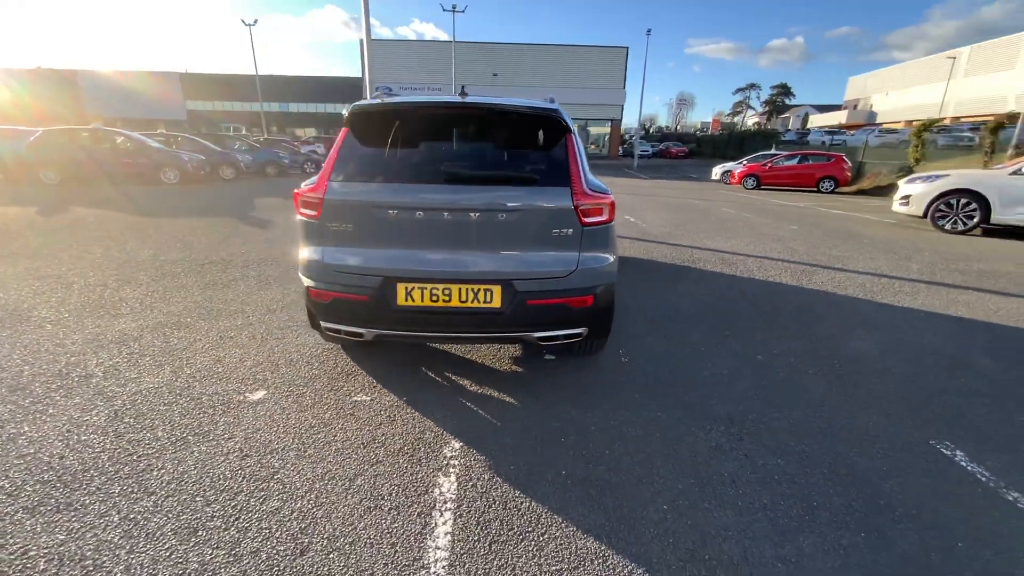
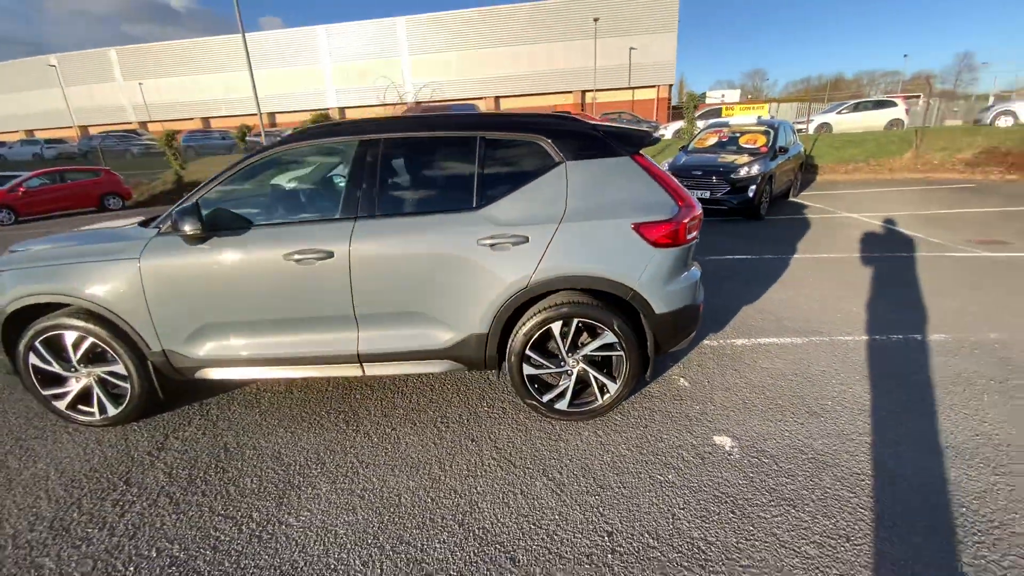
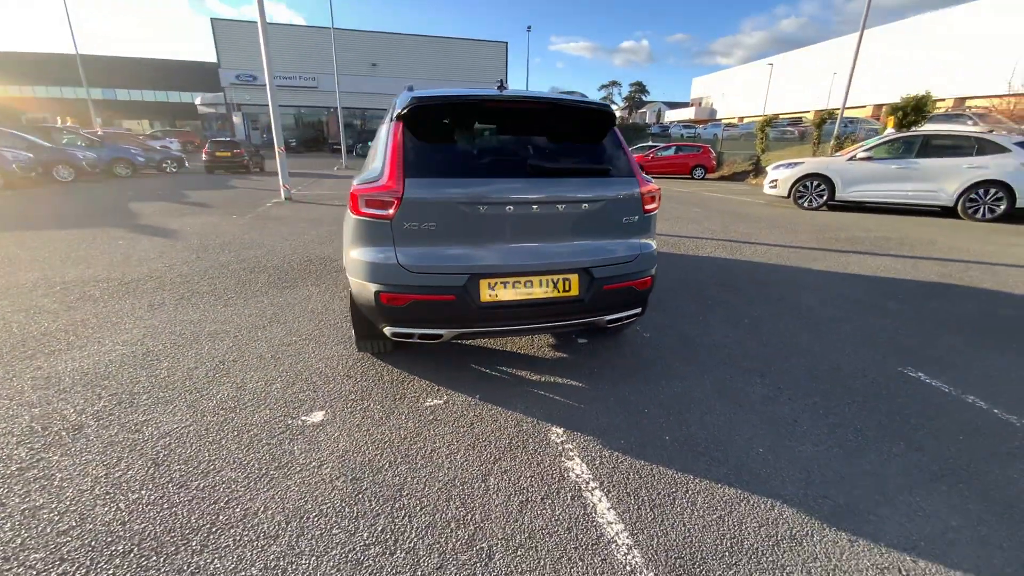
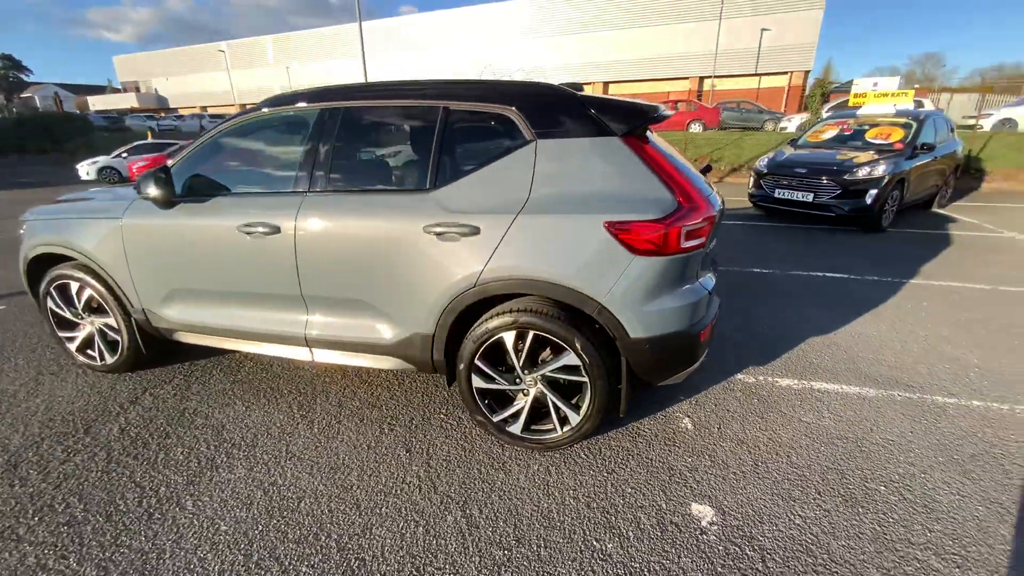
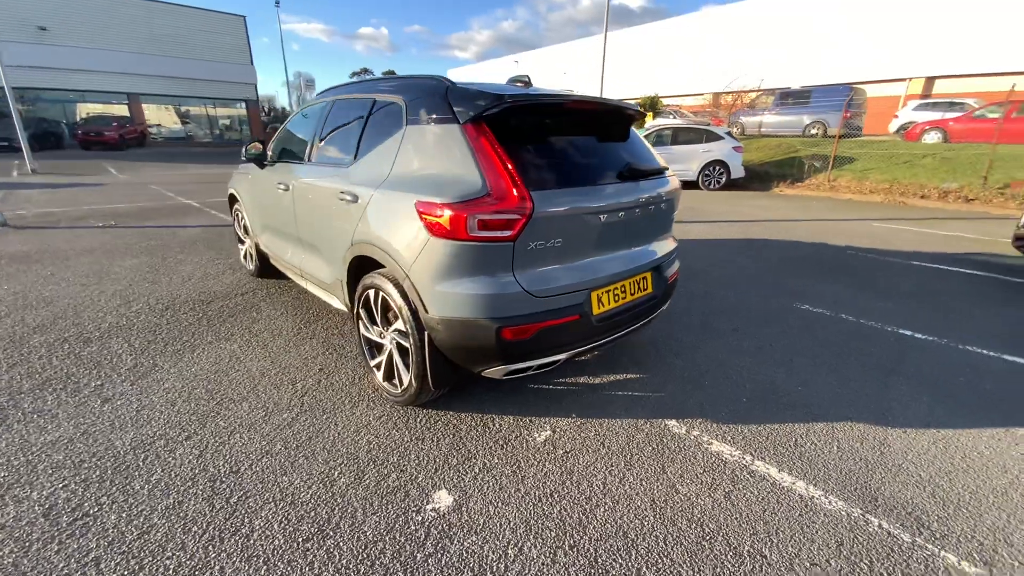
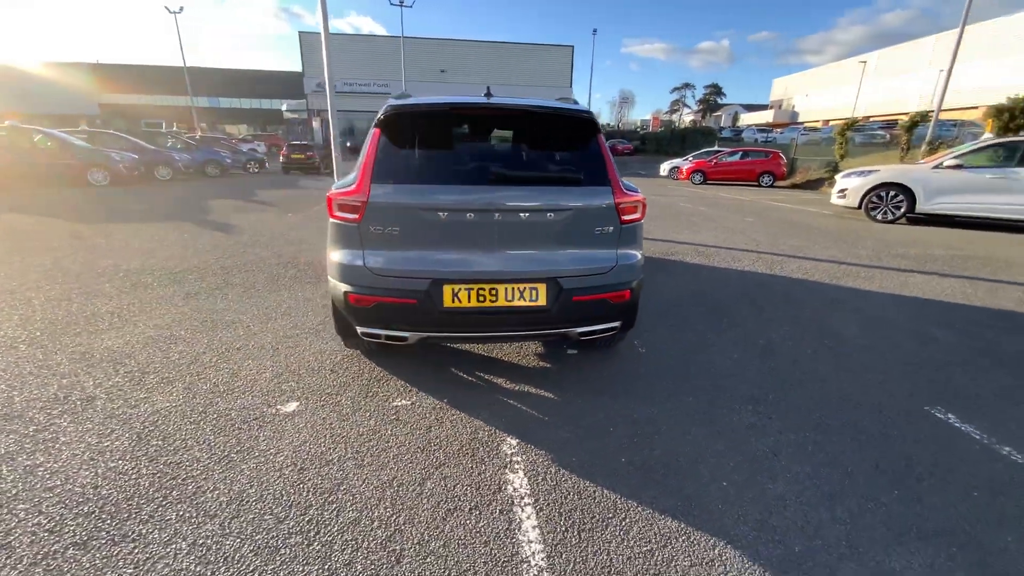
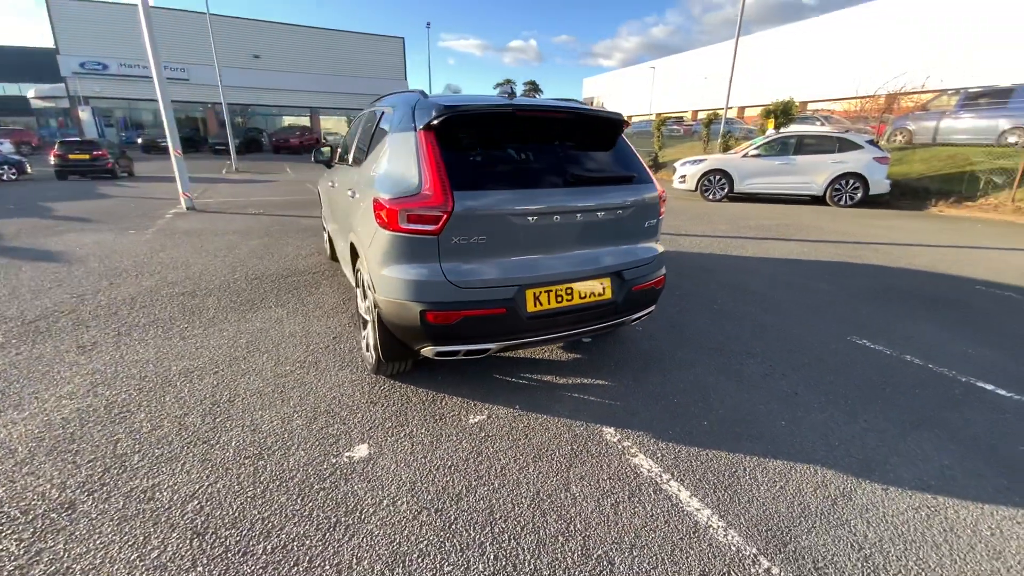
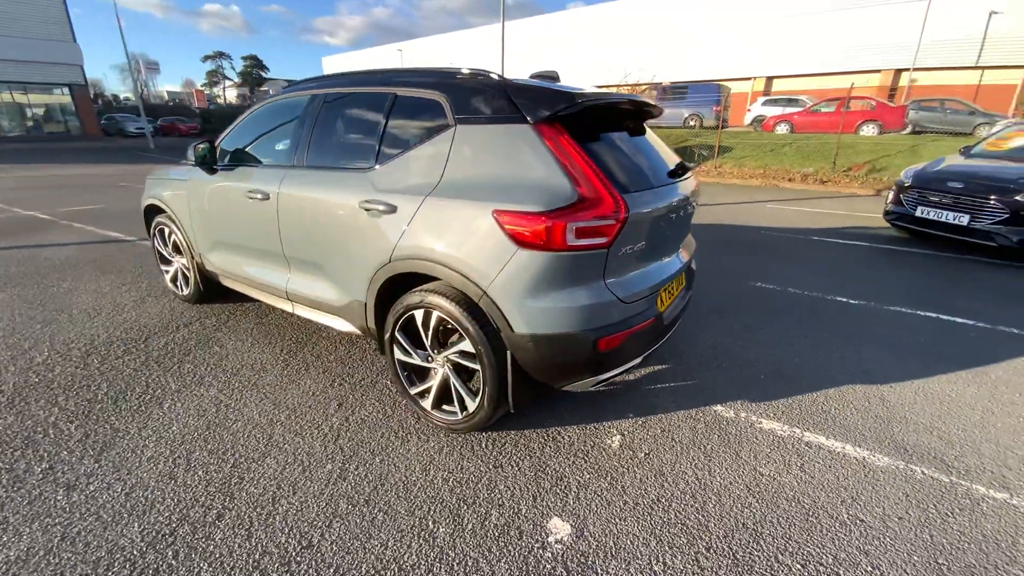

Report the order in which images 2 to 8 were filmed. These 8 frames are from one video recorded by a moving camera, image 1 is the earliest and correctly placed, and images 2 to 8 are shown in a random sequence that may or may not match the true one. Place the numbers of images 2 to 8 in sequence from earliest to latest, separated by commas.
6, 3, 7, 5, 8, 4, 2
